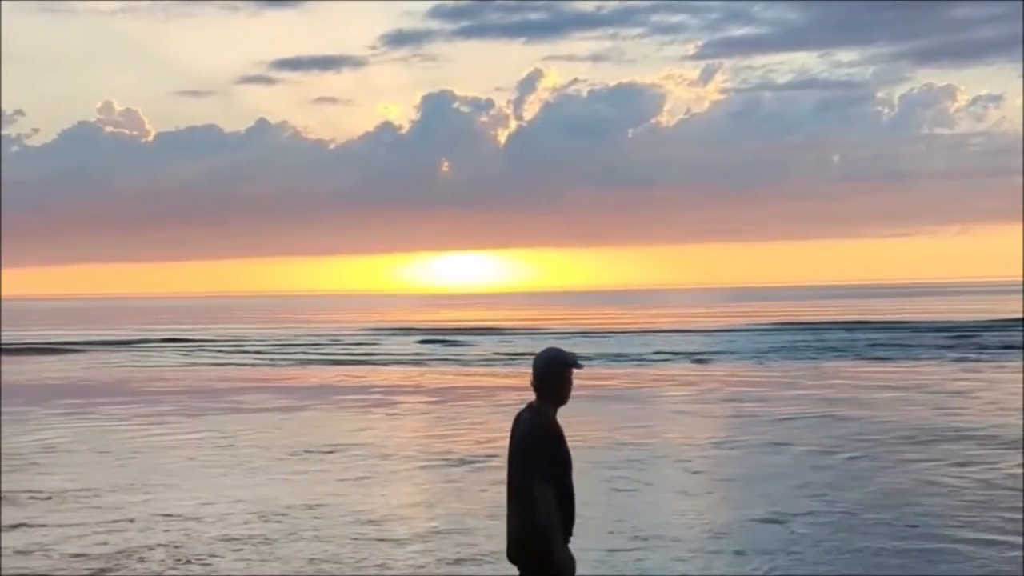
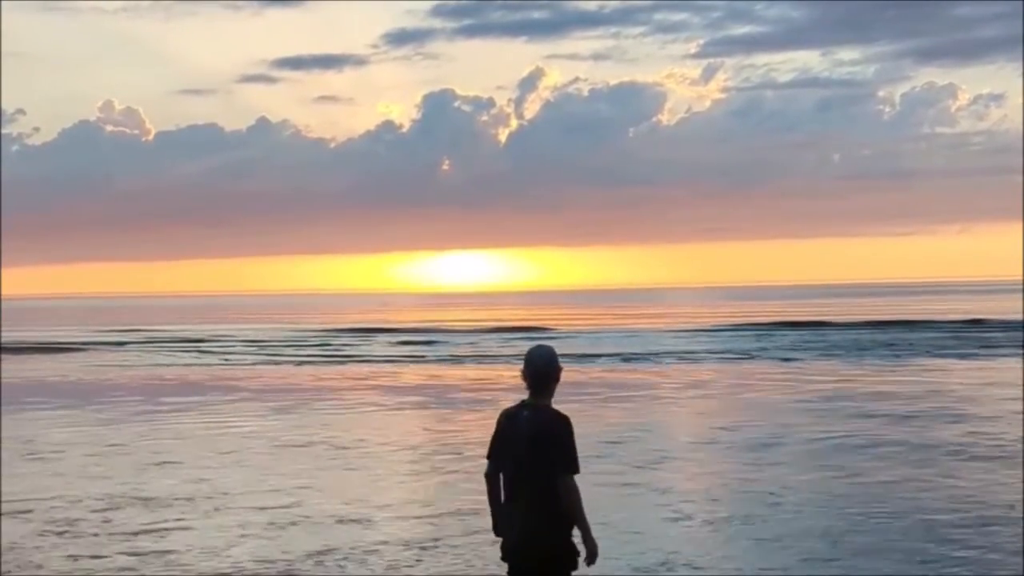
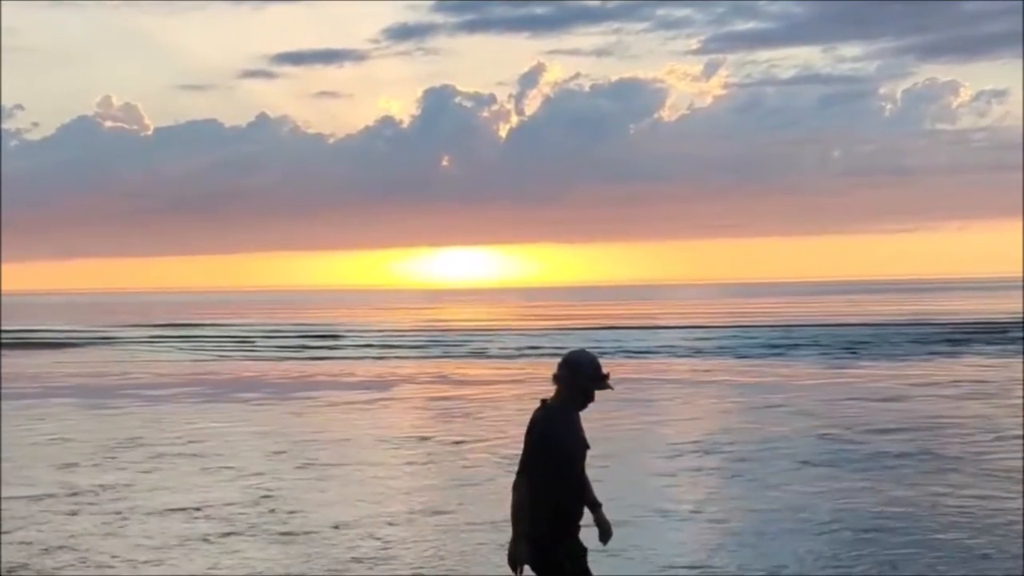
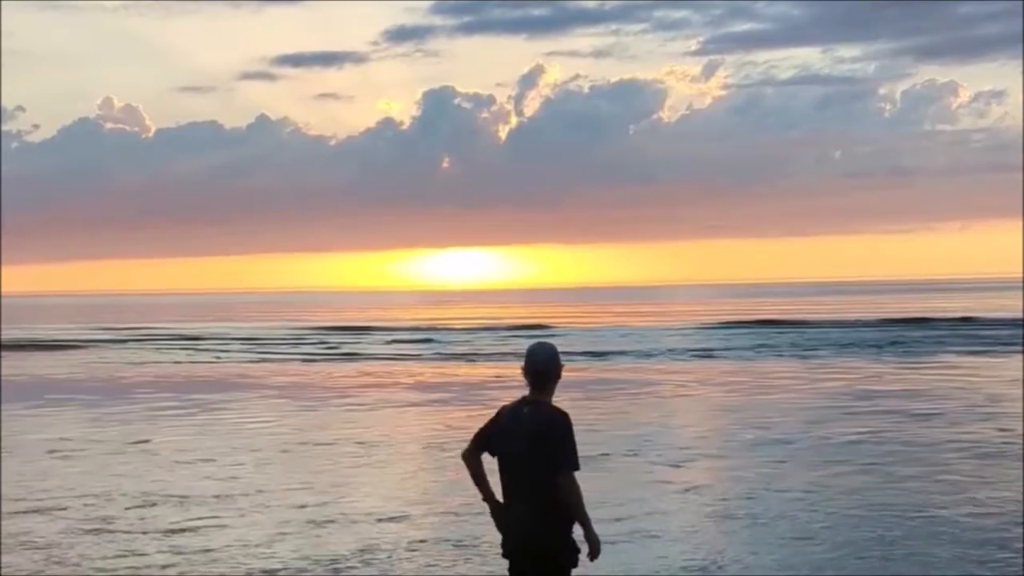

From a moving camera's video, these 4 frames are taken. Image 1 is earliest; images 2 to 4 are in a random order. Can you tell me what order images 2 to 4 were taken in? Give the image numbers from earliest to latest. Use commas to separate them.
2, 4, 3
